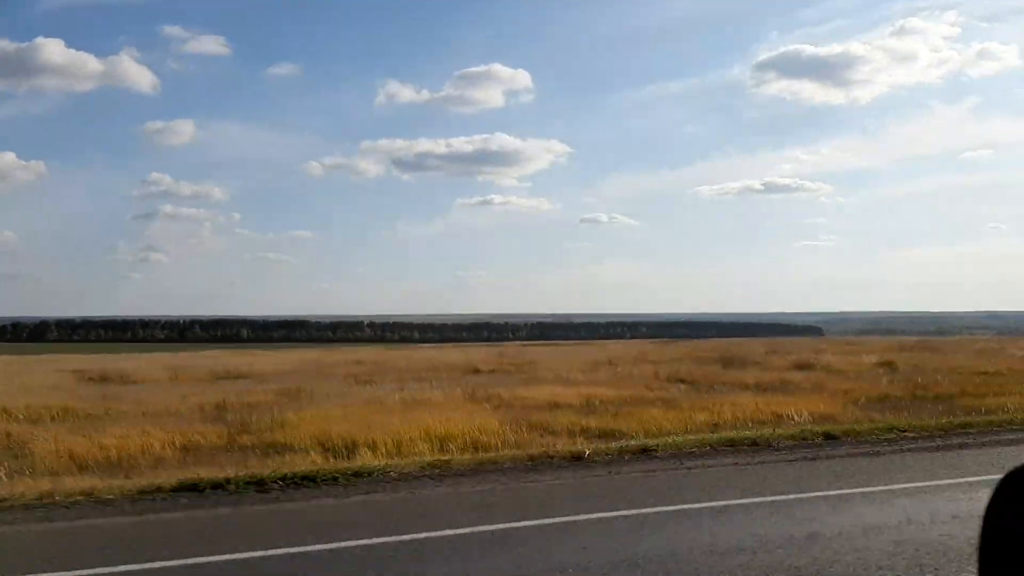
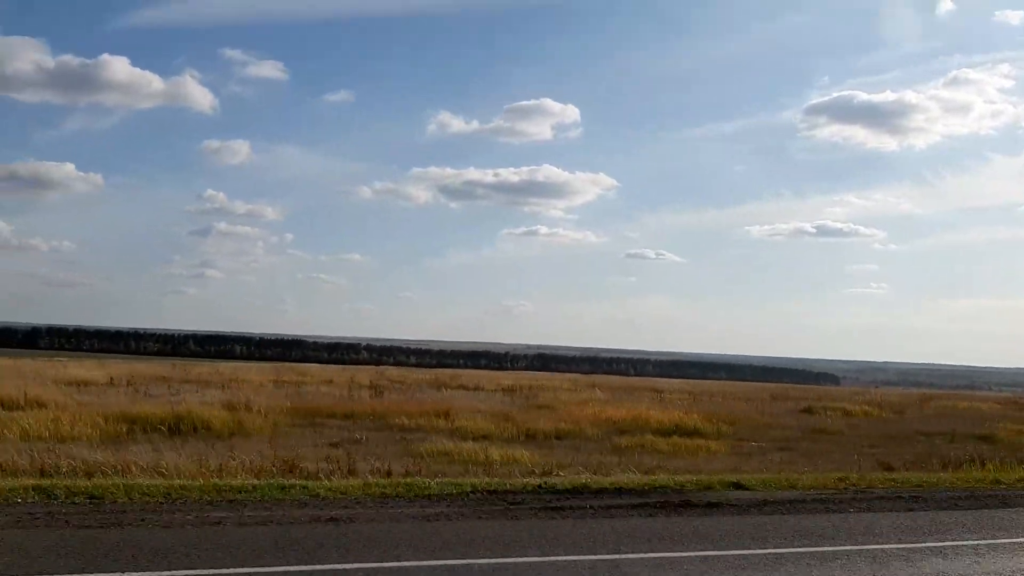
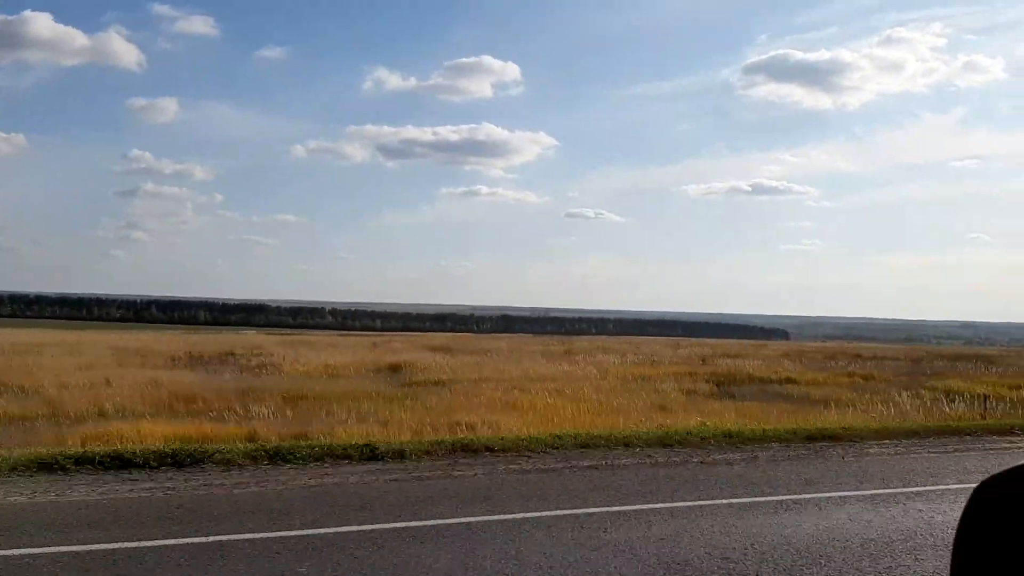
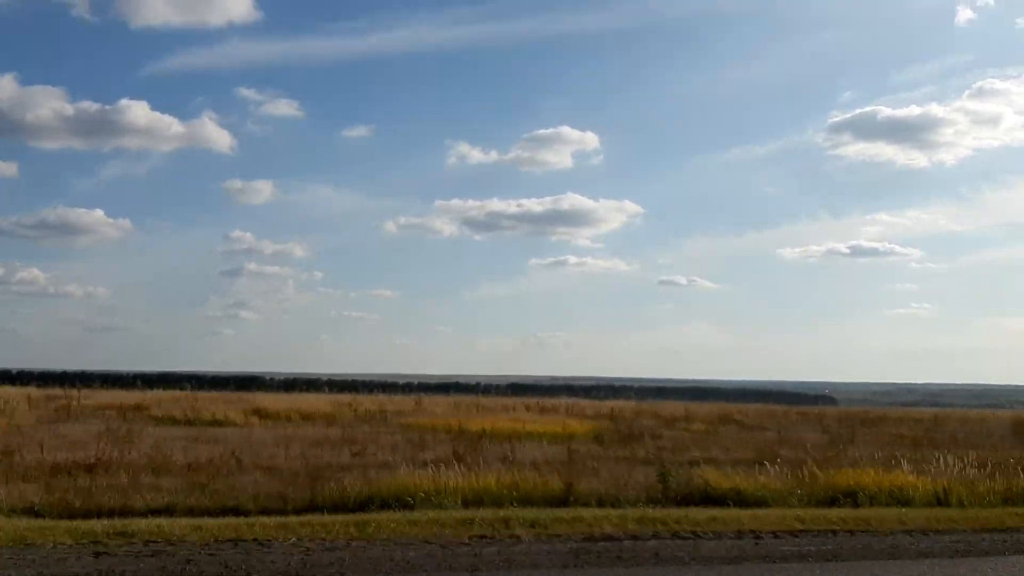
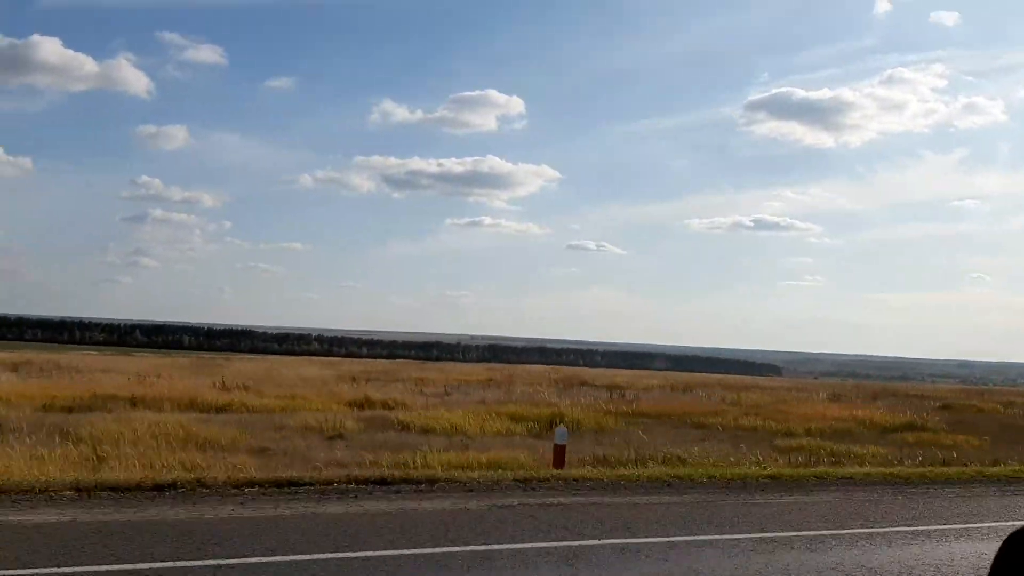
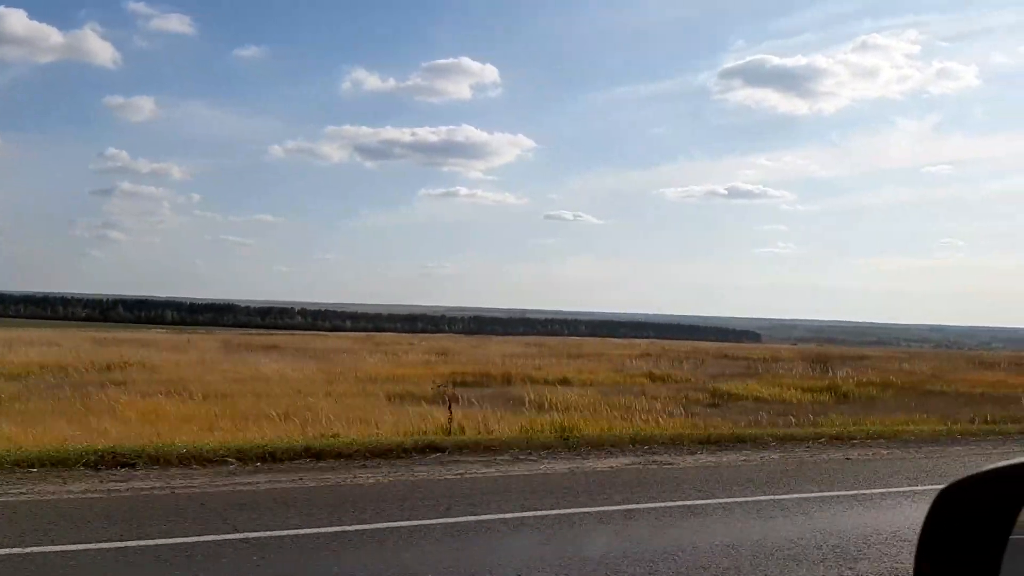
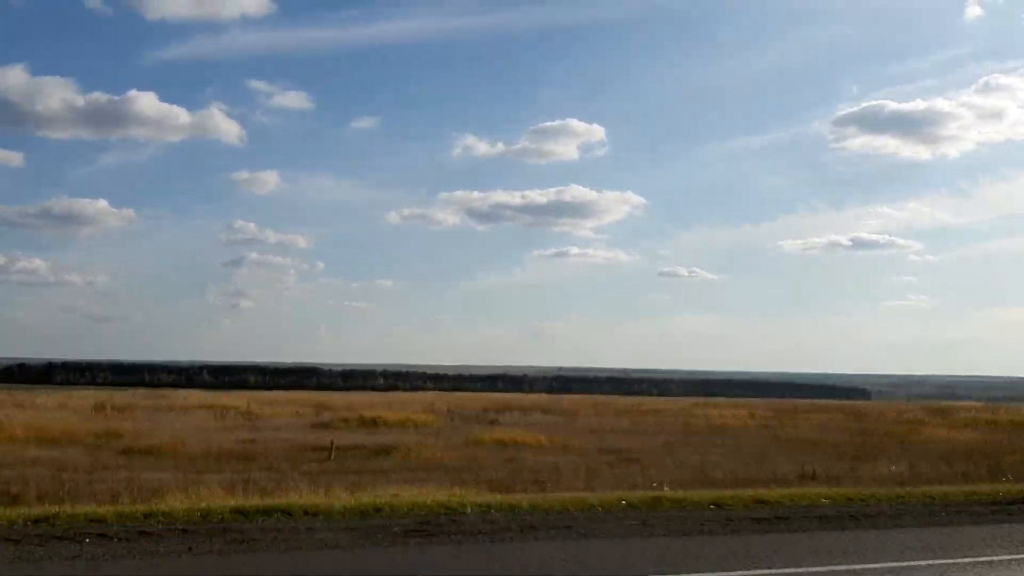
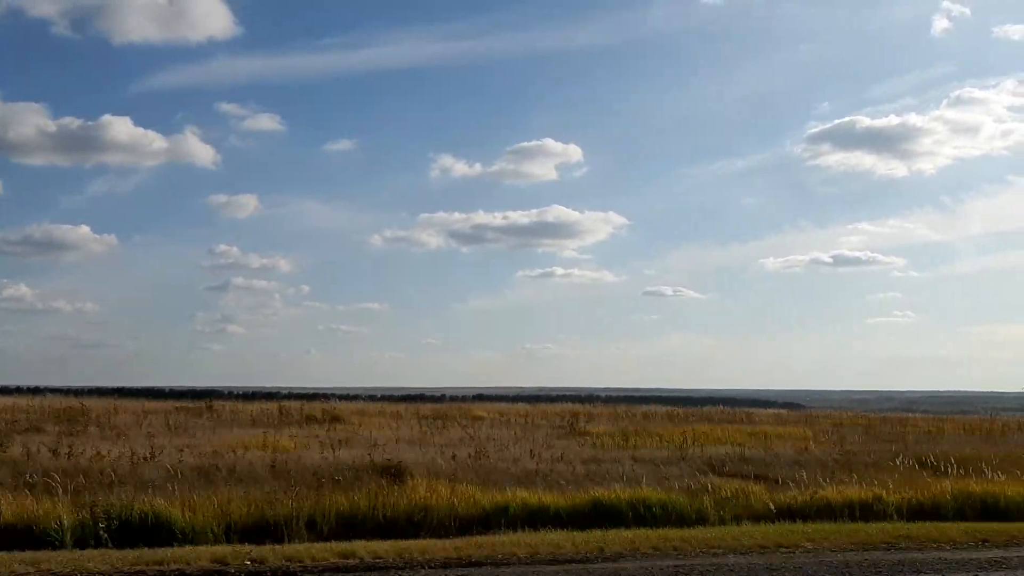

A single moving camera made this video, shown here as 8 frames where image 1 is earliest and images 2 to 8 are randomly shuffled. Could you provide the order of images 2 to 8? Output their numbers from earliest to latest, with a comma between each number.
3, 6, 5, 2, 7, 4, 8
